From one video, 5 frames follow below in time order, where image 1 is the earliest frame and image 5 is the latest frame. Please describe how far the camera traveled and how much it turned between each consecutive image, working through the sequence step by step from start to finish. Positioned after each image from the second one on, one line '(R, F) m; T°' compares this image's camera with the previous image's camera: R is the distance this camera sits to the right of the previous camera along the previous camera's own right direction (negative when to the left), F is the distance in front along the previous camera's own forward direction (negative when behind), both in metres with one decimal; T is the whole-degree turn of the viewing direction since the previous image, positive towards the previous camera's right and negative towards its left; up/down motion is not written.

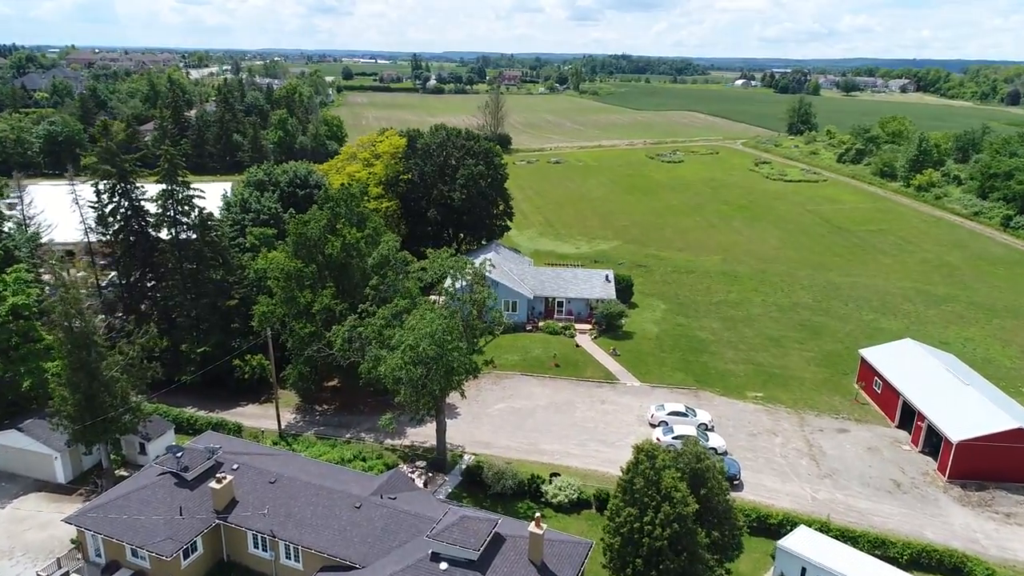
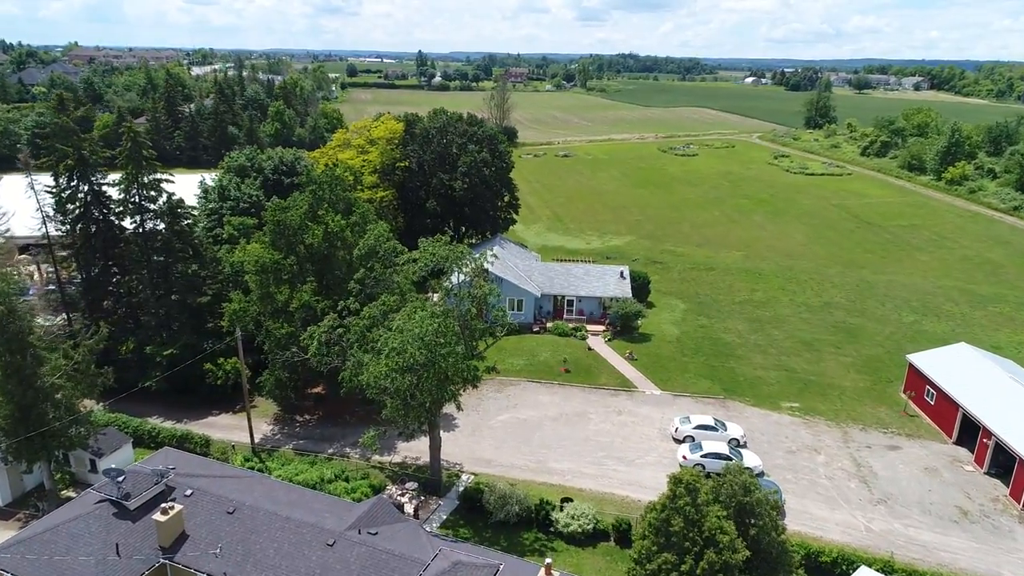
(0.0, +4.5) m; 0°
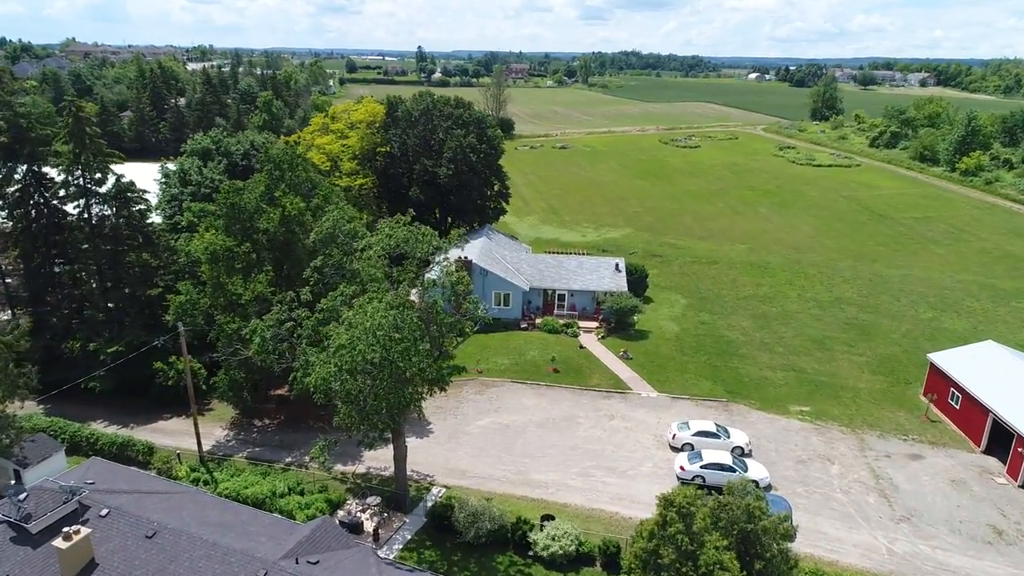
(+1.0, +3.4) m; 0°
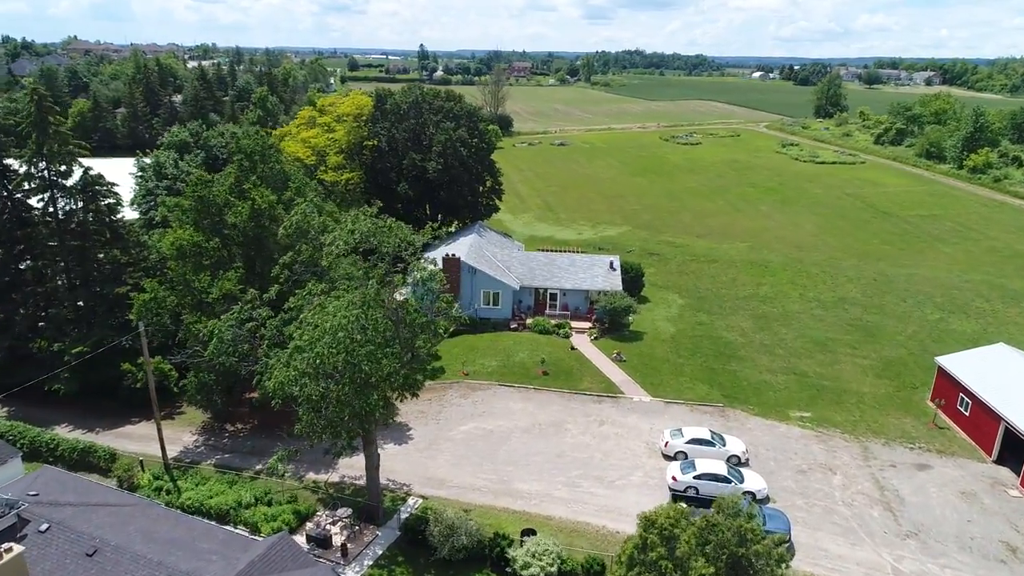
(+0.8, +1.6) m; 0°
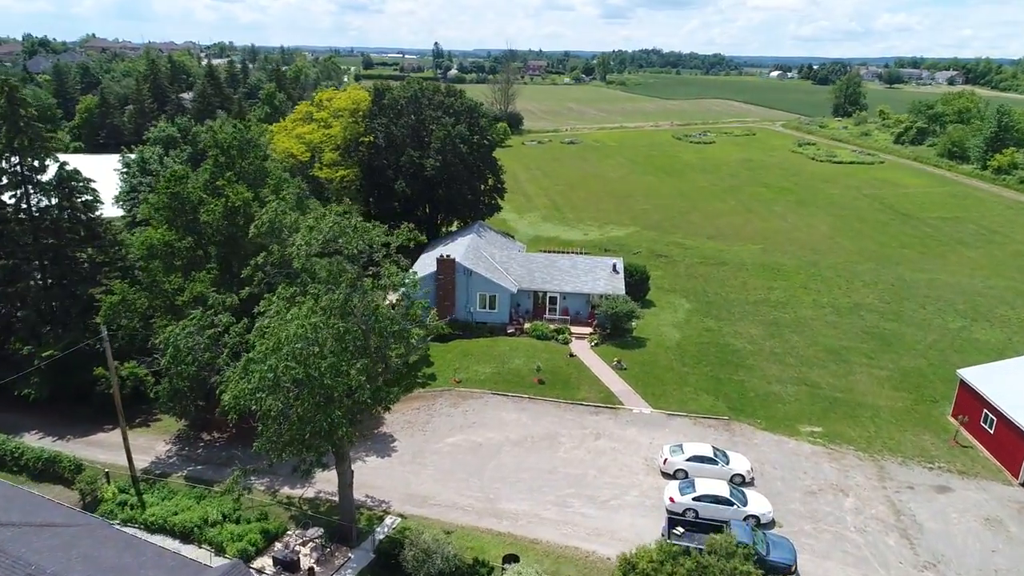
(+1.0, +1.8) m; -1°
